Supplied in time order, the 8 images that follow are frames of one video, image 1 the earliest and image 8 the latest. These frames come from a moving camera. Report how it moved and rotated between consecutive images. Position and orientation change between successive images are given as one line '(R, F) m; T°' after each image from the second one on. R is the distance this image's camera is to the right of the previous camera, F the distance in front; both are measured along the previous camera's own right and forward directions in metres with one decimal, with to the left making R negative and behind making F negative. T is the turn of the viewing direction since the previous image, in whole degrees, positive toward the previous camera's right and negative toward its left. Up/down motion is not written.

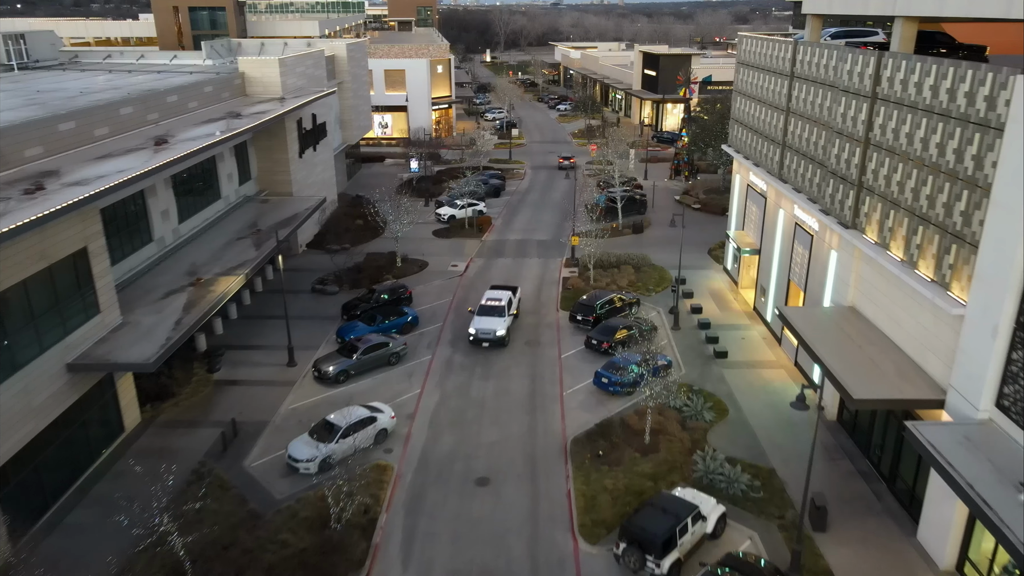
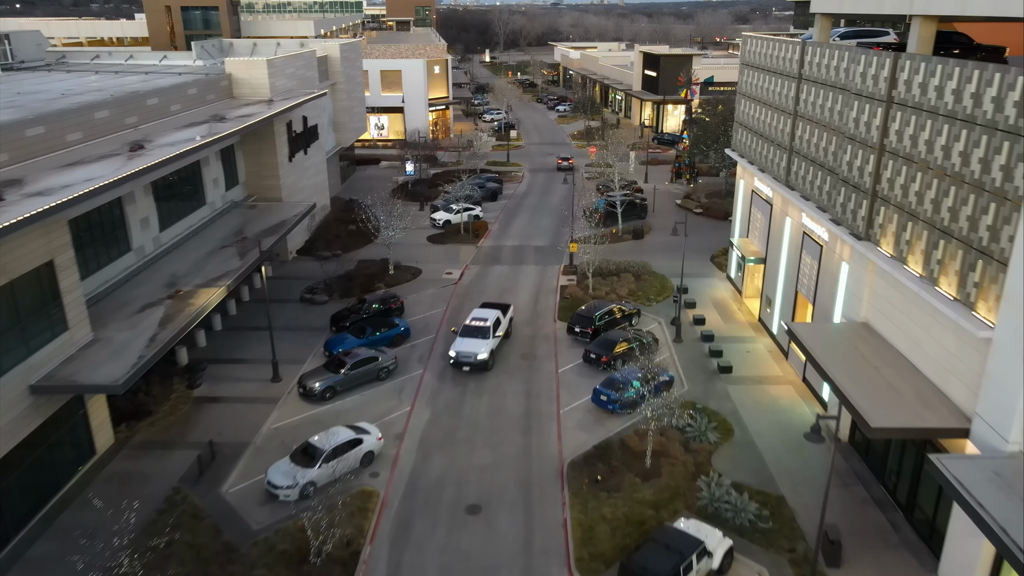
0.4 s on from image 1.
(+0.2, +1.2) m; 0°
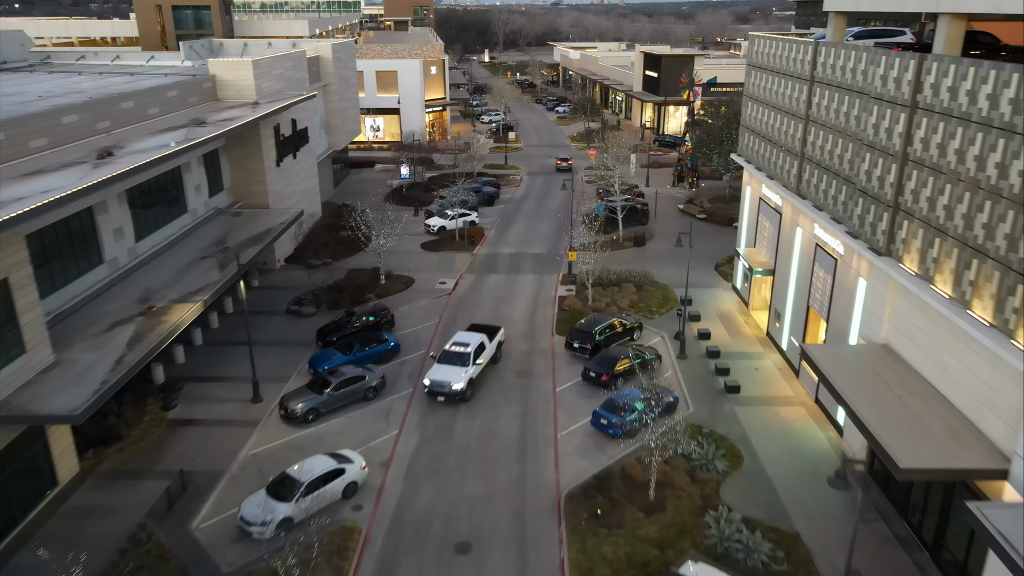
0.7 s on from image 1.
(+0.2, +1.5) m; 0°
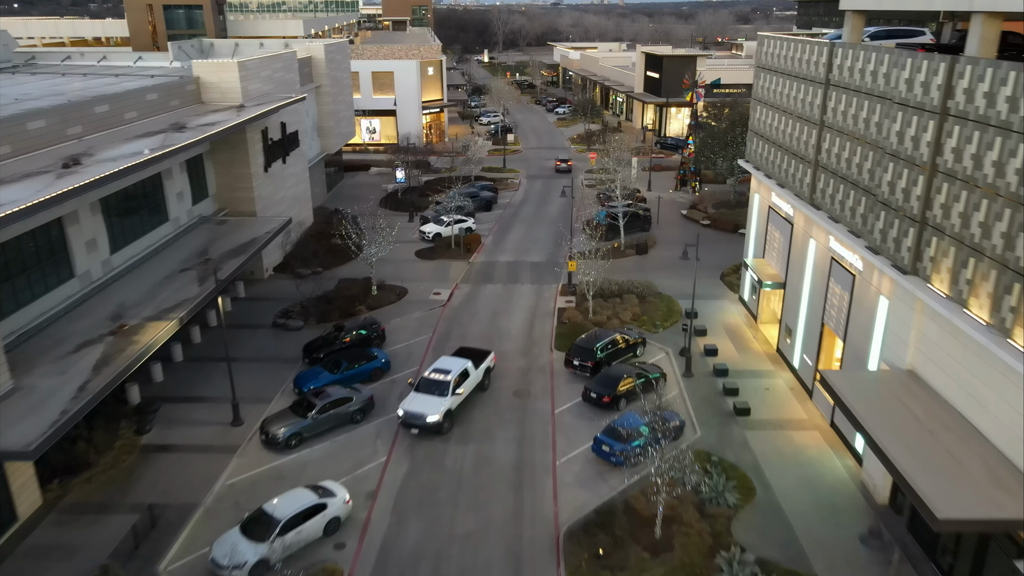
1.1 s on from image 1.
(+0.1, +1.4) m; 0°
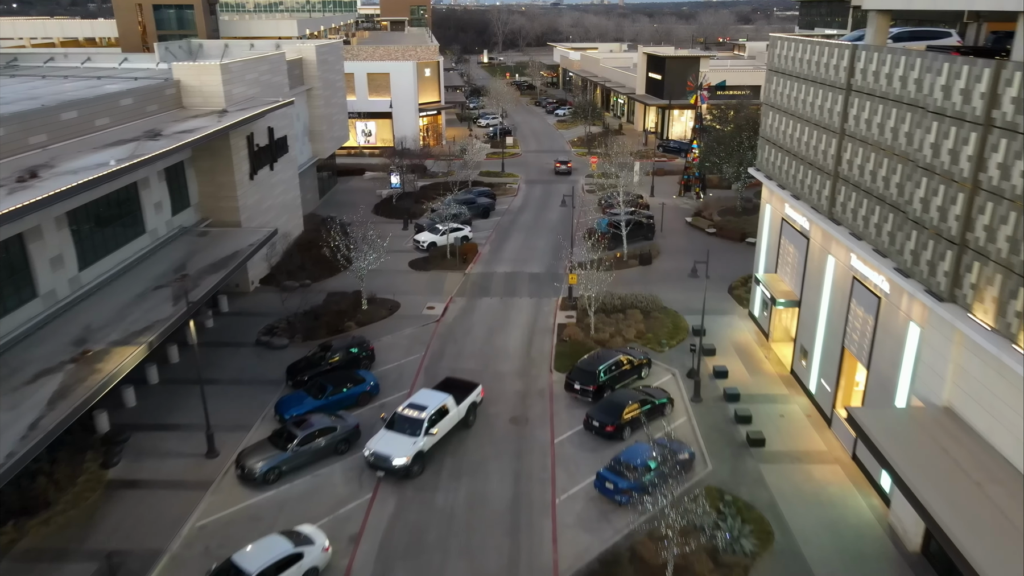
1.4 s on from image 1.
(+0.1, +1.7) m; 0°
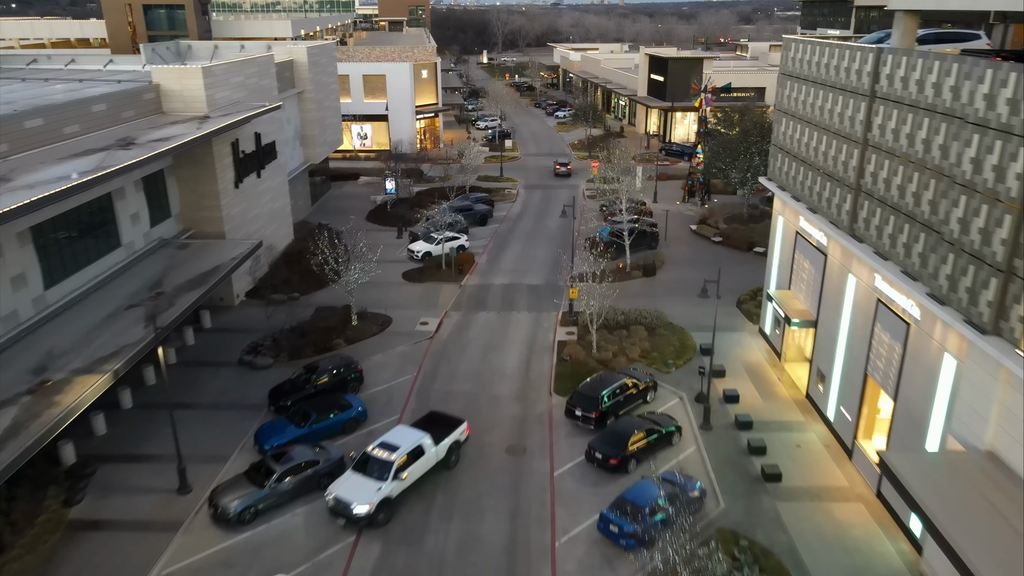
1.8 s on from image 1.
(+0.1, +1.6) m; 0°
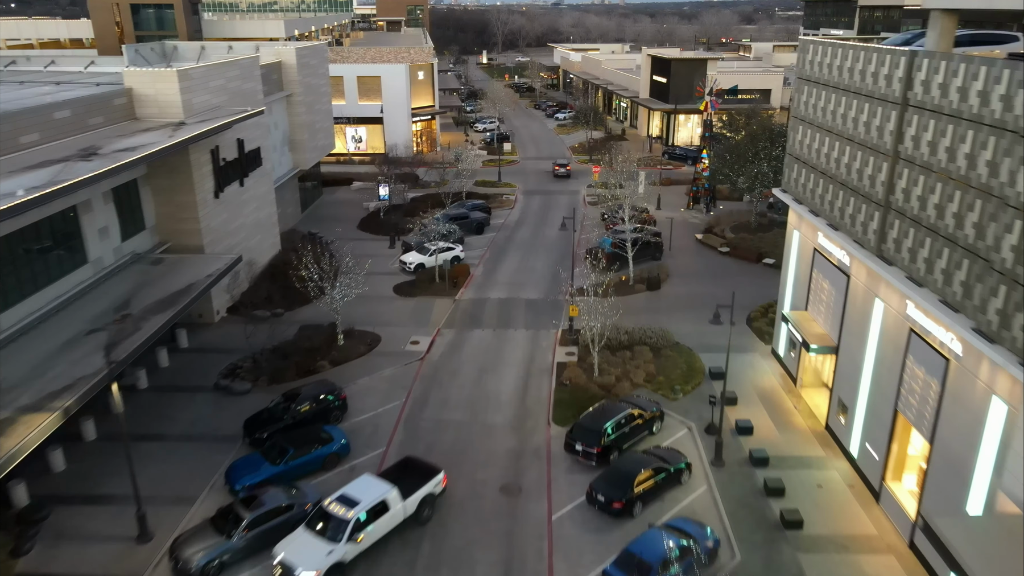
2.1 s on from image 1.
(+0.2, +1.8) m; 0°
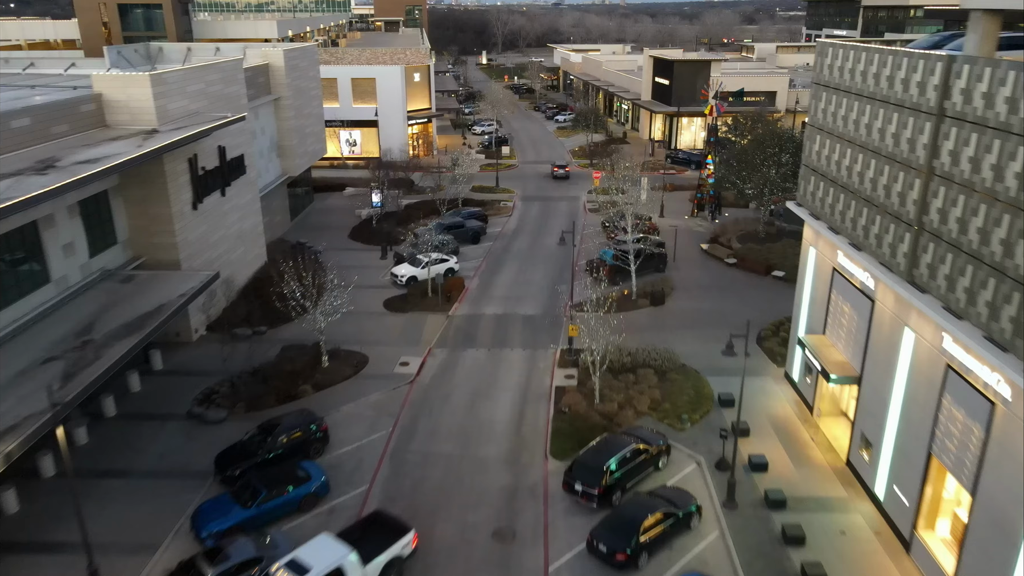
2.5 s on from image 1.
(+0.2, +1.7) m; 0°
